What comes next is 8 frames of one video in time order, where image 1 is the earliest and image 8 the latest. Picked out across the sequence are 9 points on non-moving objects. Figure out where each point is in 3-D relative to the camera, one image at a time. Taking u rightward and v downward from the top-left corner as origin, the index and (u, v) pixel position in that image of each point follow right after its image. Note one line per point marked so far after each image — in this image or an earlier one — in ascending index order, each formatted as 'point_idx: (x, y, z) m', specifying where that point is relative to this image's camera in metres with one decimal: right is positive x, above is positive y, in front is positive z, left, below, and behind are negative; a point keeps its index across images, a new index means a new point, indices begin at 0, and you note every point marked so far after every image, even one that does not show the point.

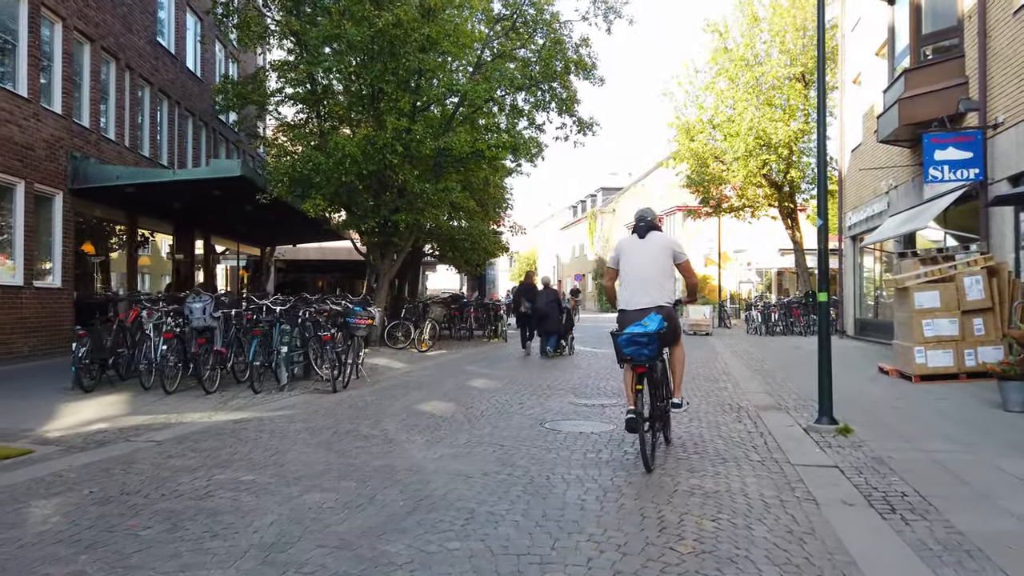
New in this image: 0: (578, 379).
0: (+1.0, -1.3, +11.2) m
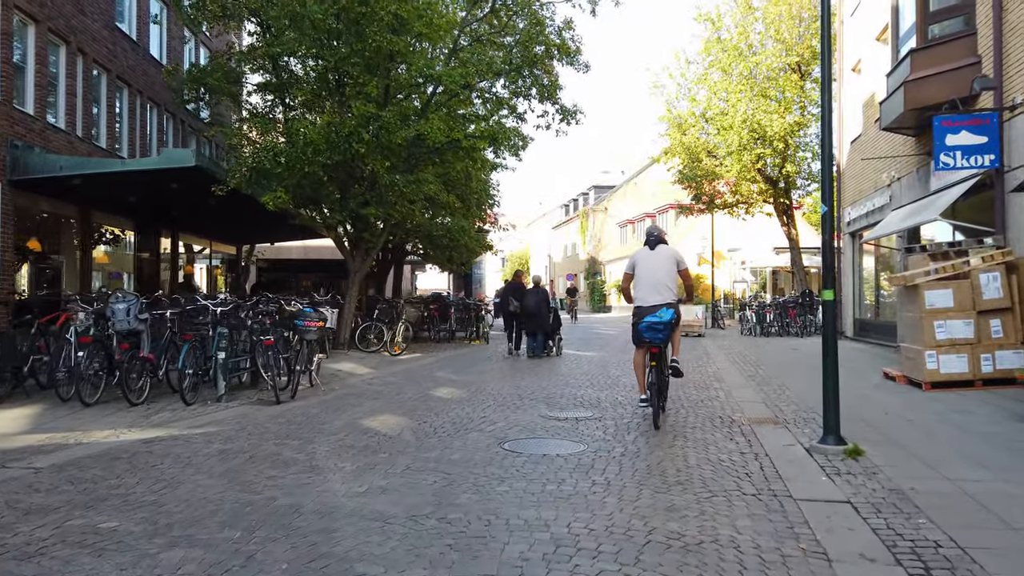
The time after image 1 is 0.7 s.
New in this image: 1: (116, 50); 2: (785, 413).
0: (+0.6, -1.3, +10.2) m
1: (-9.2, +5.5, +17.9) m
2: (+2.9, -1.3, +8.1) m
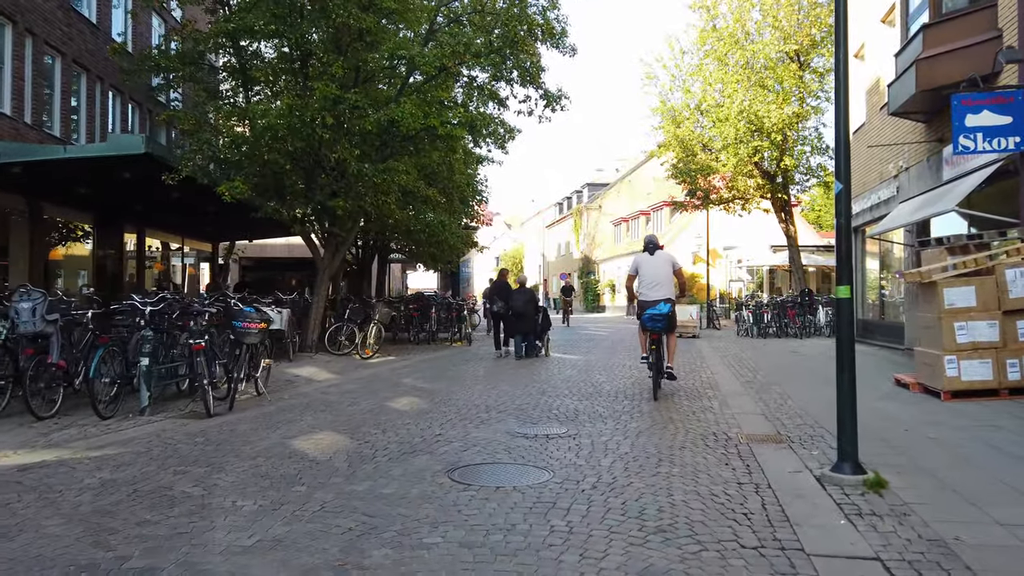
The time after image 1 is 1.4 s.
0: (+0.2, -1.3, +9.1) m
1: (-9.6, +5.6, +16.8) m
2: (+2.5, -1.3, +7.0) m
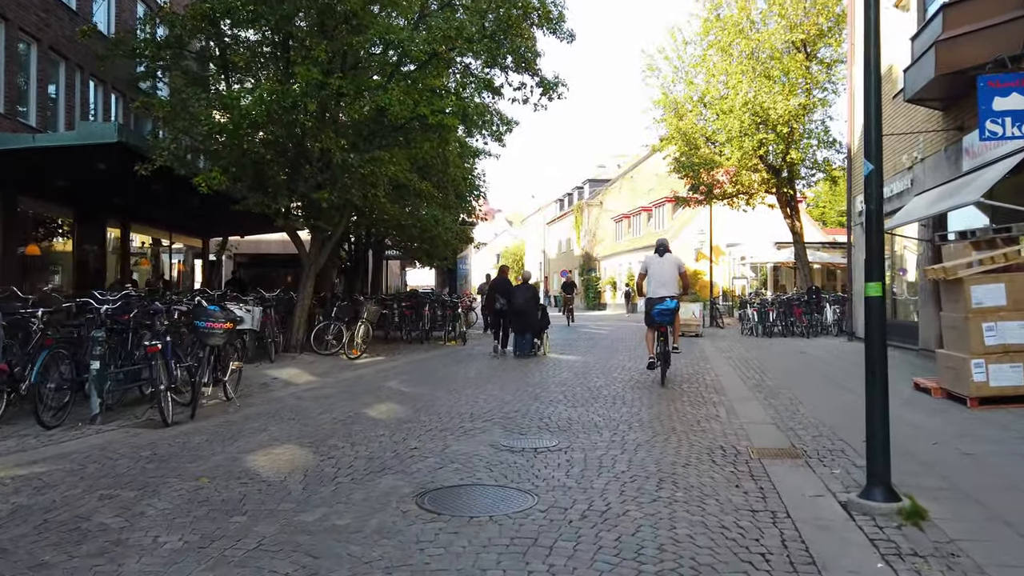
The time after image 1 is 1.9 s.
0: (+0.1, -1.2, +8.4) m
1: (-9.7, +5.6, +16.1) m
2: (+2.4, -1.3, +6.3) m
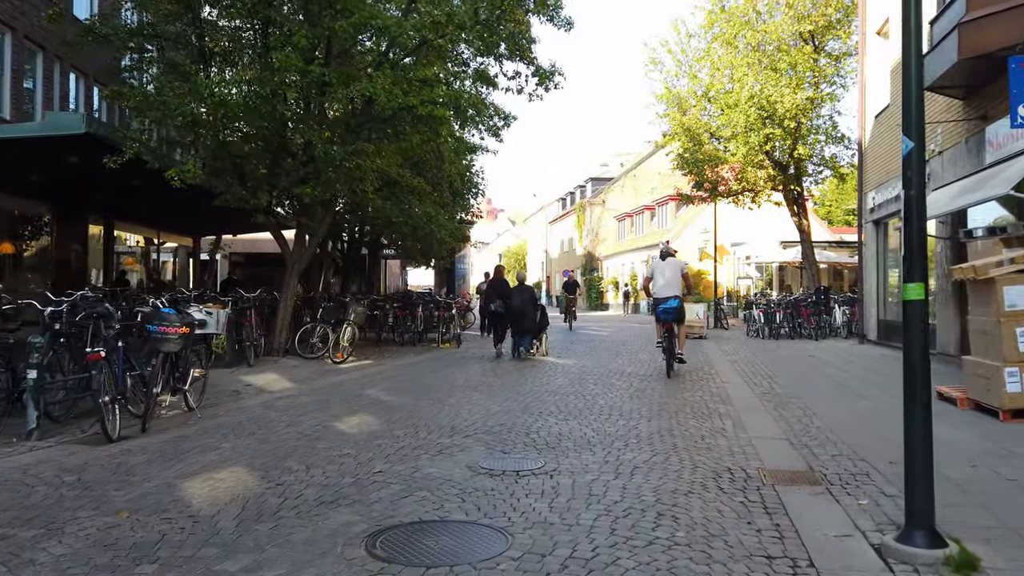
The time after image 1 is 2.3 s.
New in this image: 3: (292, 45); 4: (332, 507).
0: (0.0, -1.2, +7.7) m
1: (-9.8, +5.6, +15.4) m
2: (+2.3, -1.3, +5.6) m
3: (-3.4, +3.7, +11.8) m
4: (-1.0, -1.2, +4.4) m
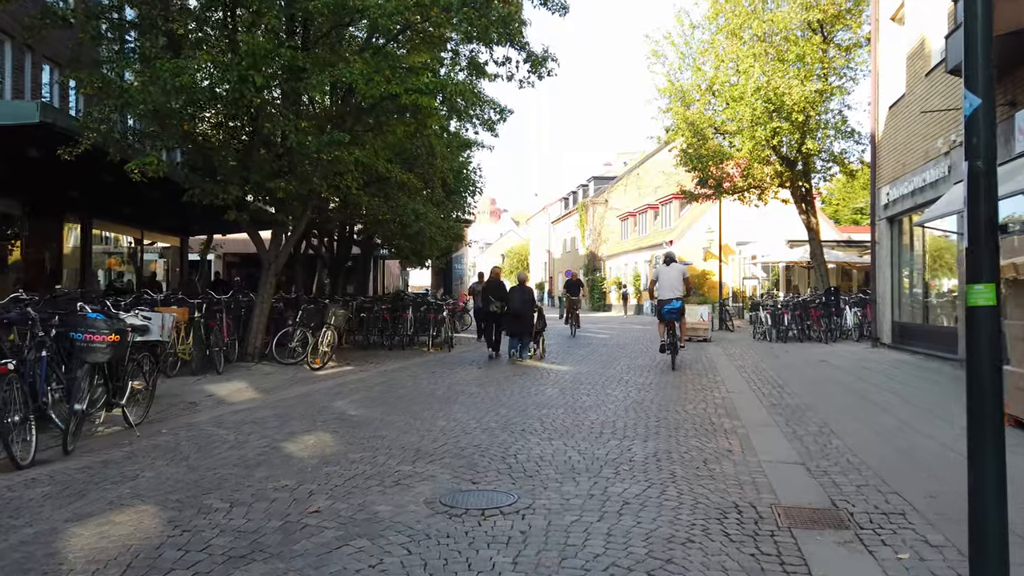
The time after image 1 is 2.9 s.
0: (-0.2, -1.3, +6.8) m
1: (-9.9, +5.6, +14.6) m
2: (+2.1, -1.3, +4.7) m
3: (-3.5, +3.7, +10.9) m
4: (-1.2, -1.3, +3.5) m
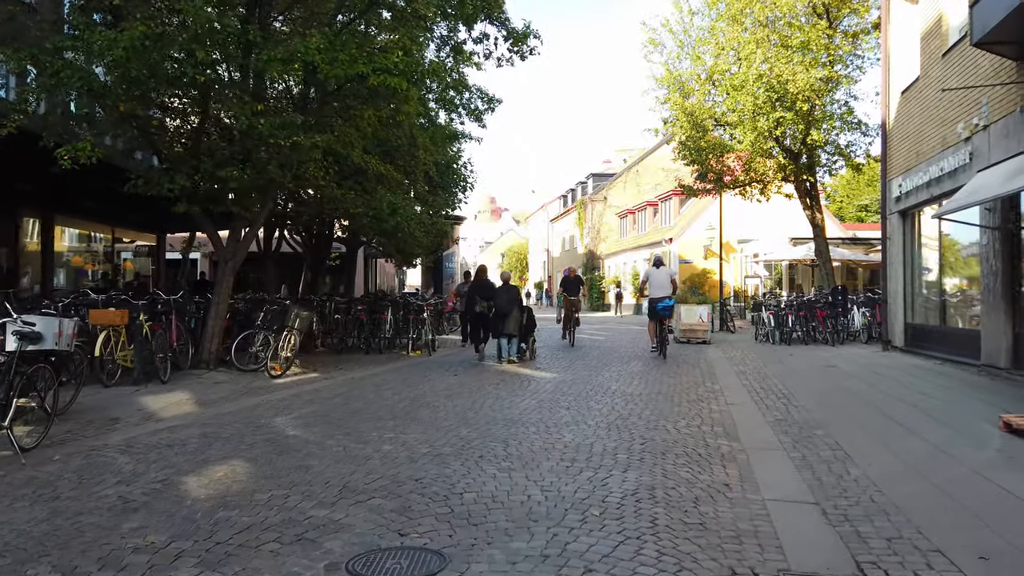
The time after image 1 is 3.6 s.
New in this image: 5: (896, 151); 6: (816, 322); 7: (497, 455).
0: (-0.6, -1.3, +5.8) m
1: (-10.3, +5.6, +13.5) m
2: (+1.7, -1.3, +3.7) m
3: (-3.9, +3.7, +9.9) m
4: (-1.6, -1.3, +2.4) m
5: (+7.5, +2.7, +15.1) m
6: (+7.1, -0.8, +18.1) m
7: (-0.1, -1.2, +5.7) m
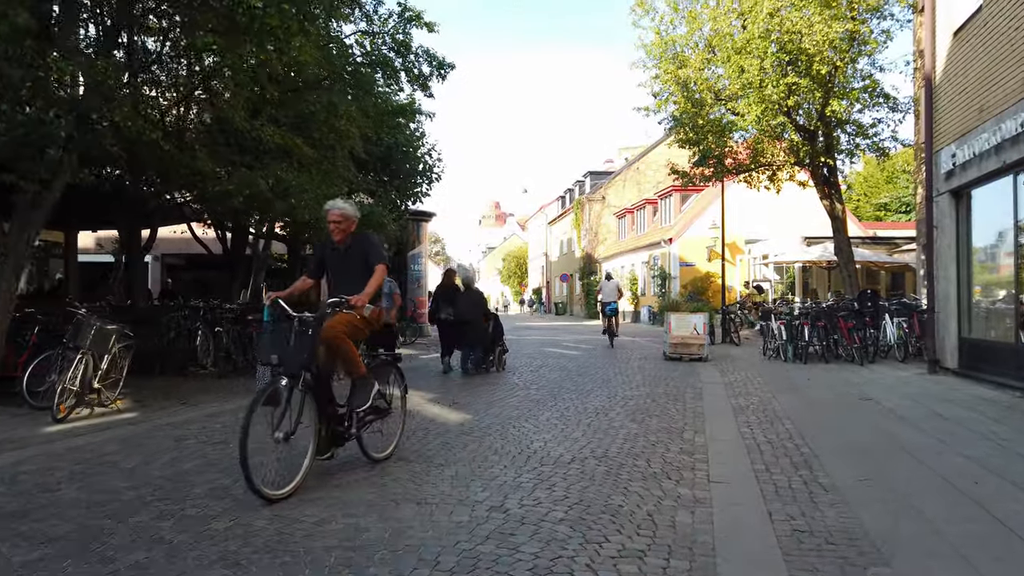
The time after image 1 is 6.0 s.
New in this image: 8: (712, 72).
0: (-1.7, -1.2, +2.3) m
1: (-11.3, +5.6, +10.2) m
2: (+0.6, -1.3, +0.1) m
3: (-4.9, +3.7, +6.5) m
4: (-2.8, -1.2, -1.0) m
5: (+6.5, +2.6, +11.5) m
6: (+6.2, -0.9, +14.5) m
7: (-1.3, -1.2, +2.2) m
8: (+4.9, +5.3, +18.8) m
